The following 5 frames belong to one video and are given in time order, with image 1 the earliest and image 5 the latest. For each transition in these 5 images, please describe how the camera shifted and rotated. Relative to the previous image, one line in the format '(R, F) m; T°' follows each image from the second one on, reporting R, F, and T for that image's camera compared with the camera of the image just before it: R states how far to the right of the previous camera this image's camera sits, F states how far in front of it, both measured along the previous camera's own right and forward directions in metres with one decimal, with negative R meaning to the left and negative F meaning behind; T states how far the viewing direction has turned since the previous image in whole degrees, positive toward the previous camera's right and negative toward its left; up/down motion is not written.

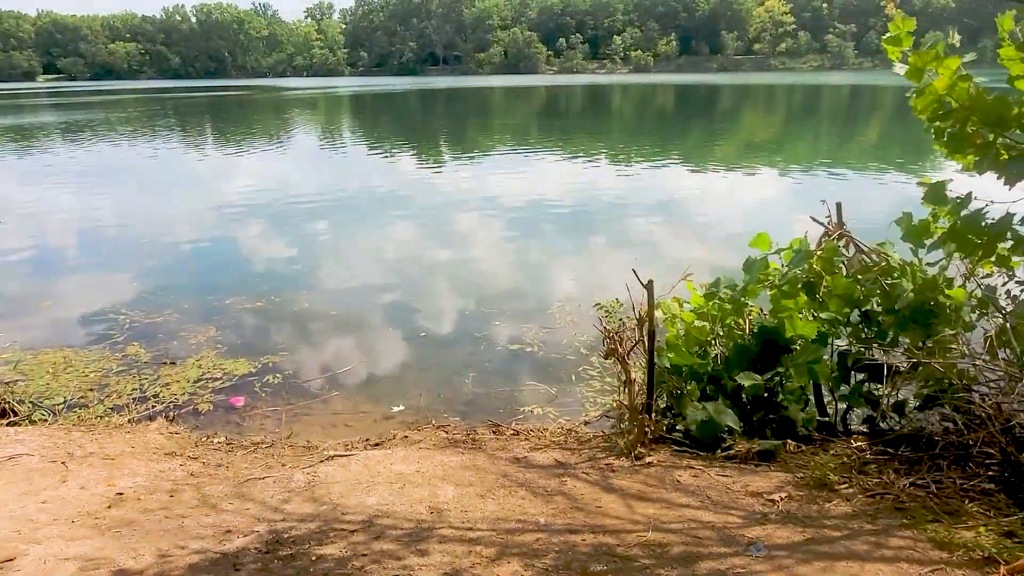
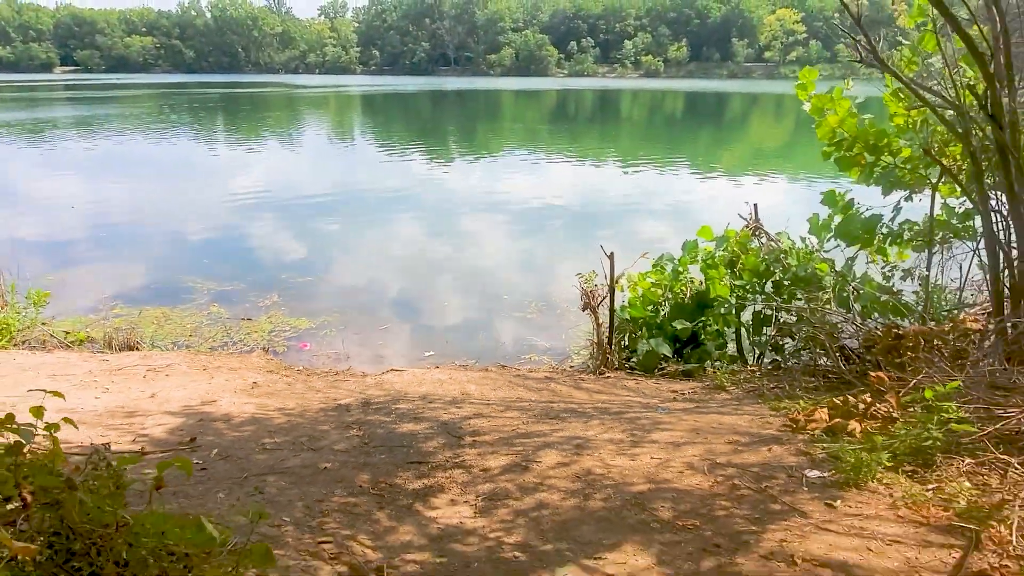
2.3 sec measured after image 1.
(0.0, -1.6) m; 0°
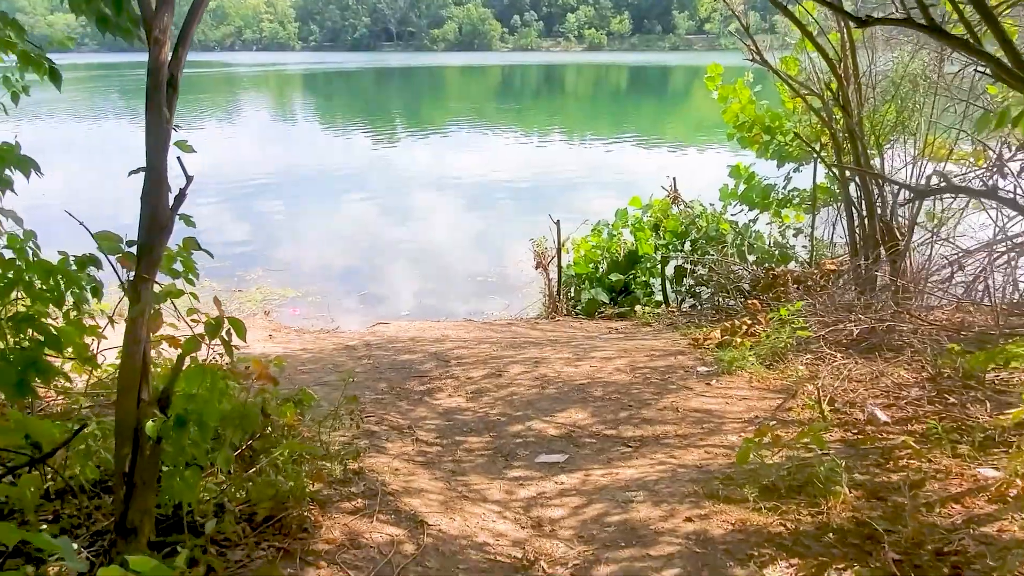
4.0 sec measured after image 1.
(-0.1, -1.2) m; +4°
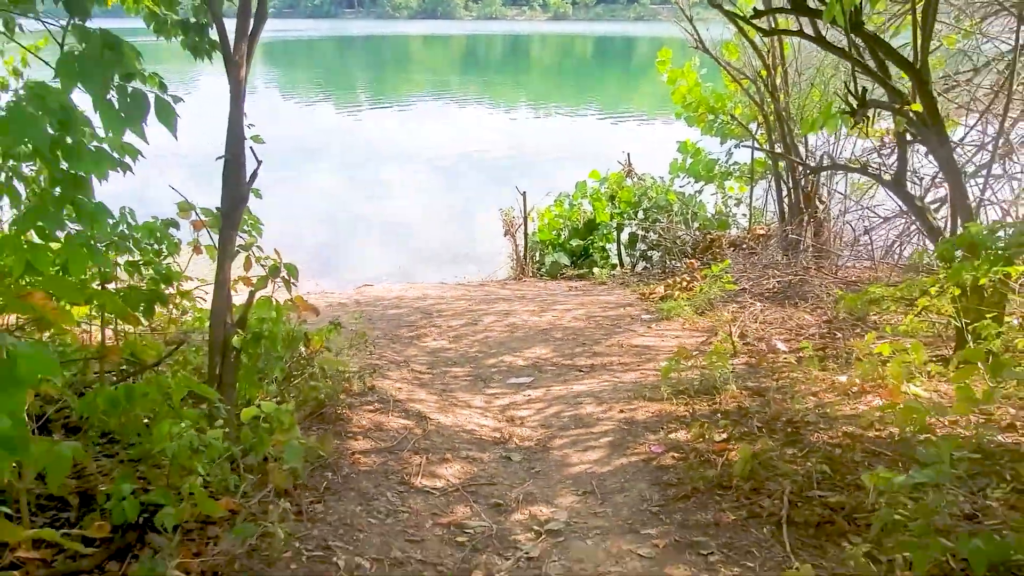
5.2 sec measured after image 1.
(-0.1, -0.8) m; +3°
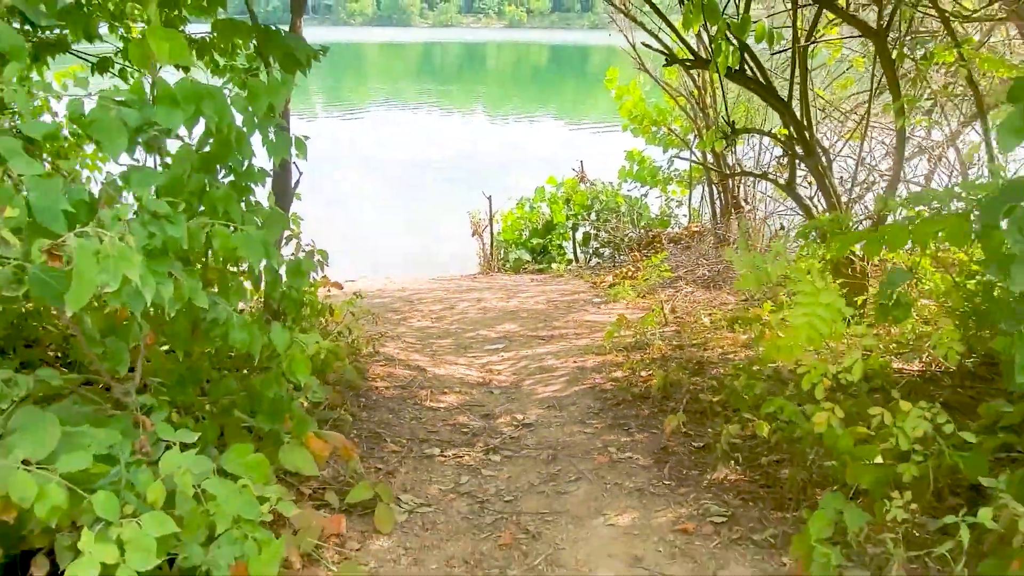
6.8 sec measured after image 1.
(-0.1, -0.9) m; +3°
